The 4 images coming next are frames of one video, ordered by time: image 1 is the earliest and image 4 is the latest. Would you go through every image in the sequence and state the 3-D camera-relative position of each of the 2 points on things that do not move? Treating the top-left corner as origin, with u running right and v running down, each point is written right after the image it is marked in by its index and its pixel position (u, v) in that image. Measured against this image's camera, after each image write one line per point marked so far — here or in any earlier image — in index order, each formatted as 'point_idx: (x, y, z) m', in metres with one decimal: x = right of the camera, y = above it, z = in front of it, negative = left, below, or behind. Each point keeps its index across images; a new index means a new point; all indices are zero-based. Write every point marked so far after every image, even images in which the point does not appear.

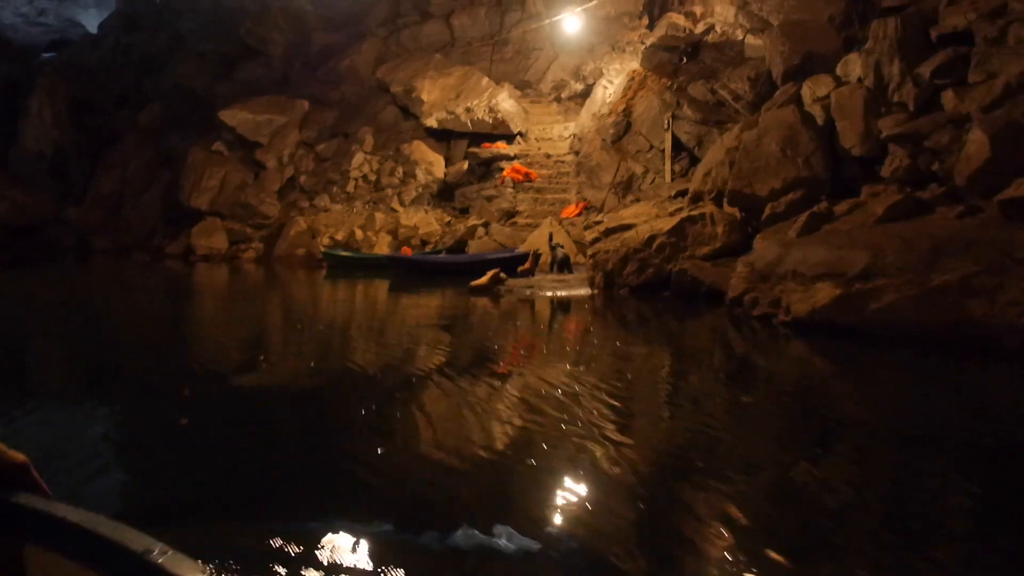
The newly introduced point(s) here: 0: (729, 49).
0: (+5.6, +6.3, +19.9) m
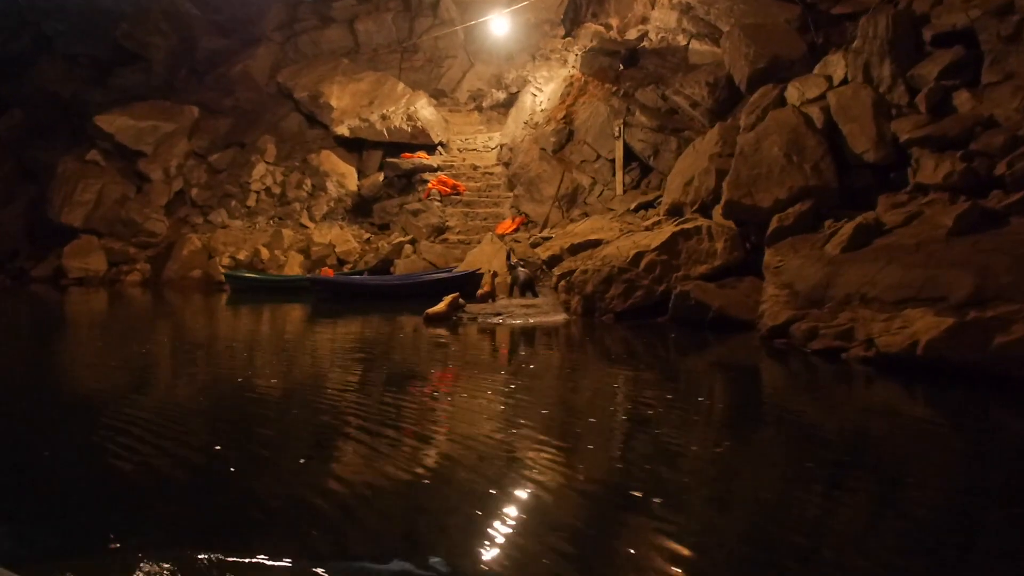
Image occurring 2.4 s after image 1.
0: (+3.9, +5.8, +18.8) m
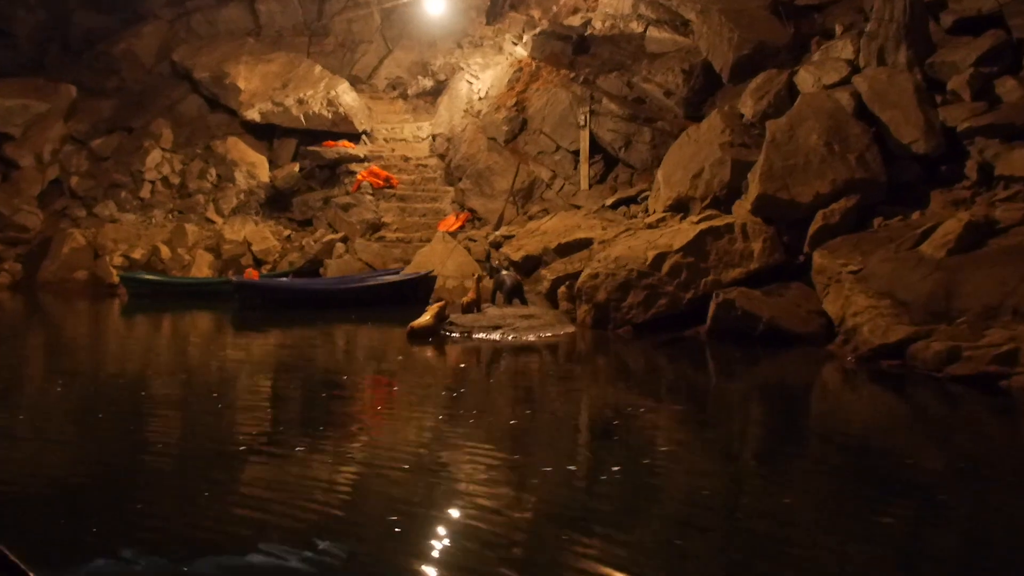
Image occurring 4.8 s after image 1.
0: (+2.7, +5.7, +17.5) m
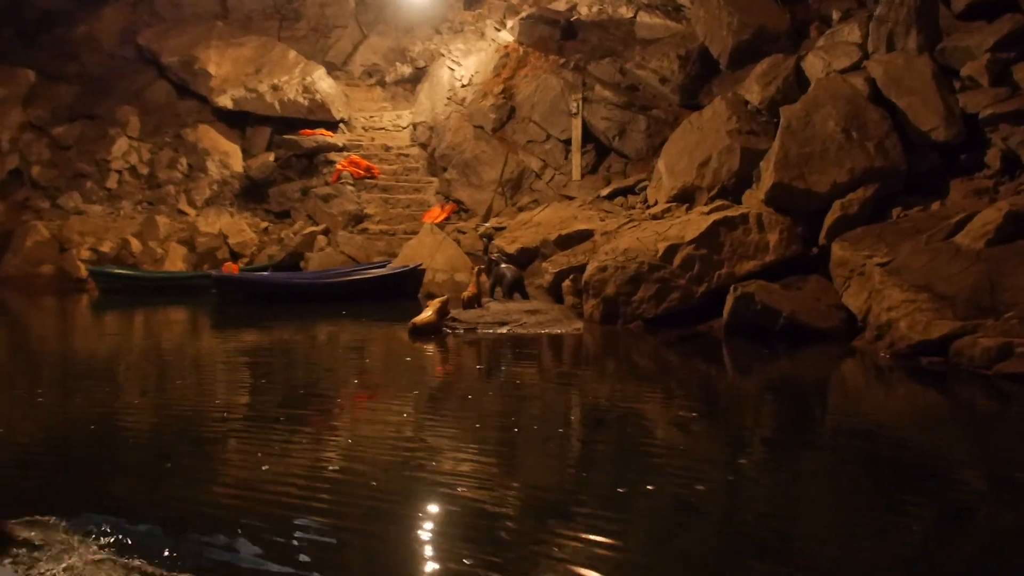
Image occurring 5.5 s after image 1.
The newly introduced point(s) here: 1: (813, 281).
0: (+2.4, +5.9, +17.1) m
1: (+3.3, +0.1, +8.4) m
